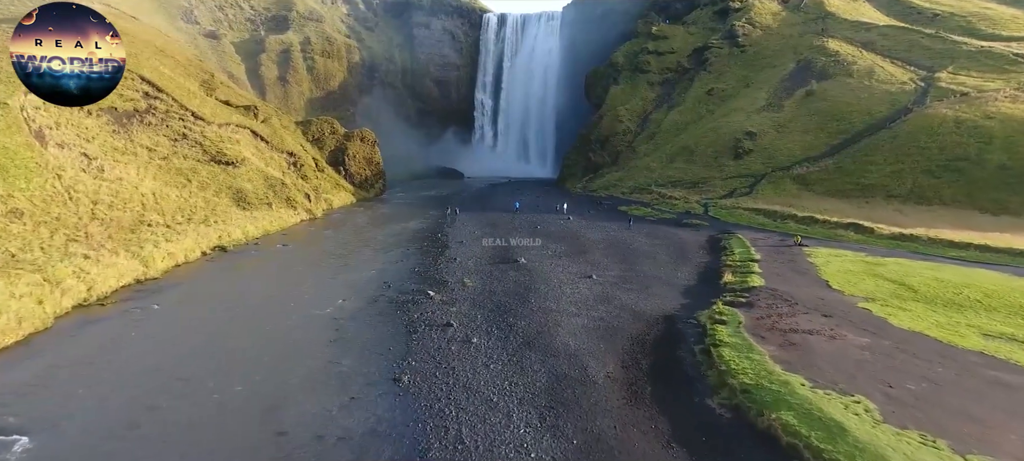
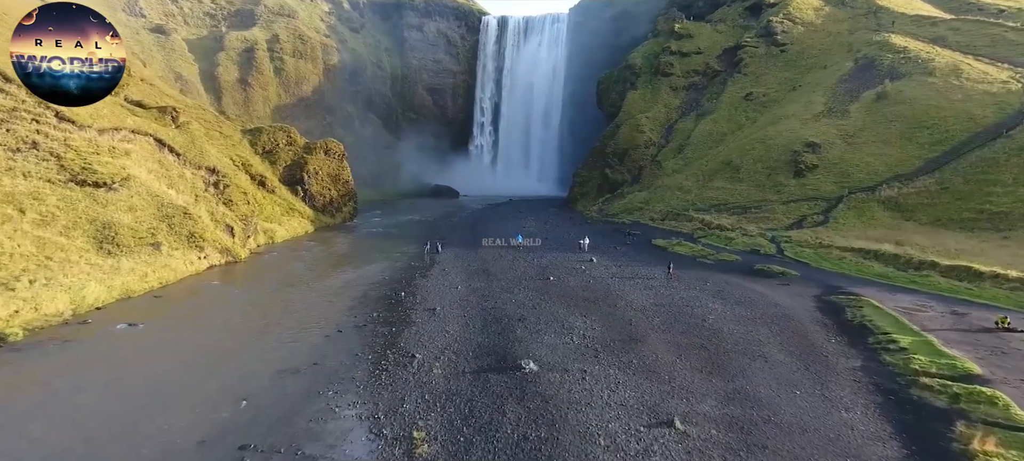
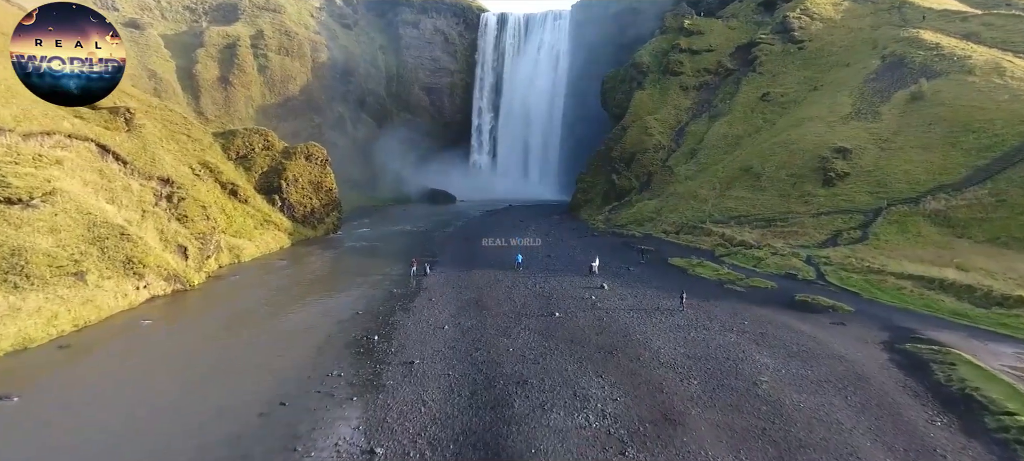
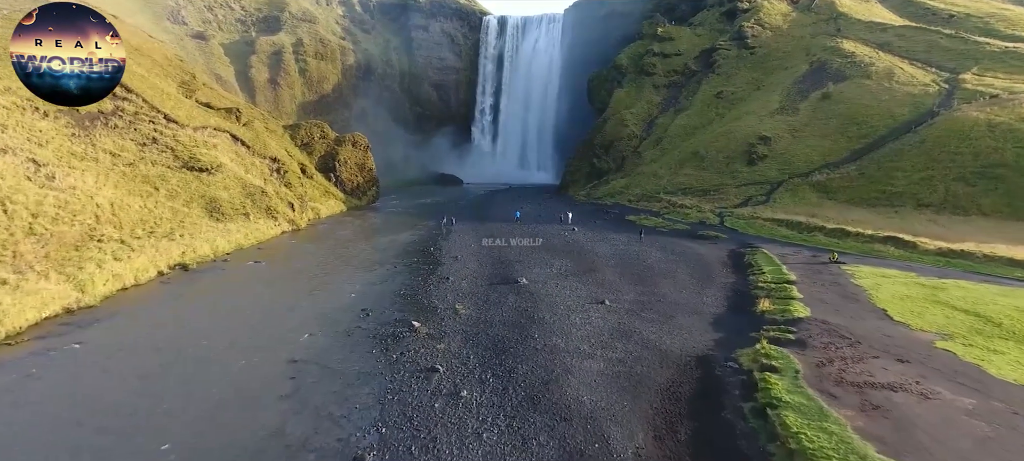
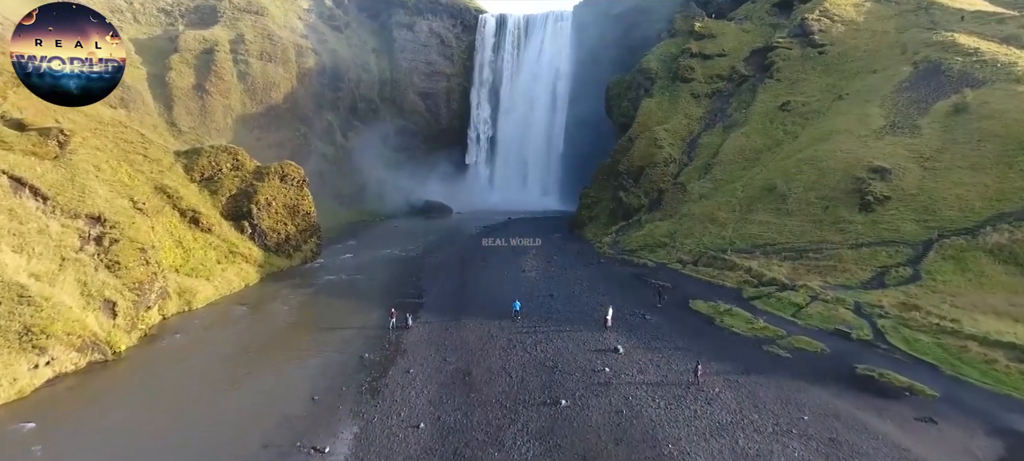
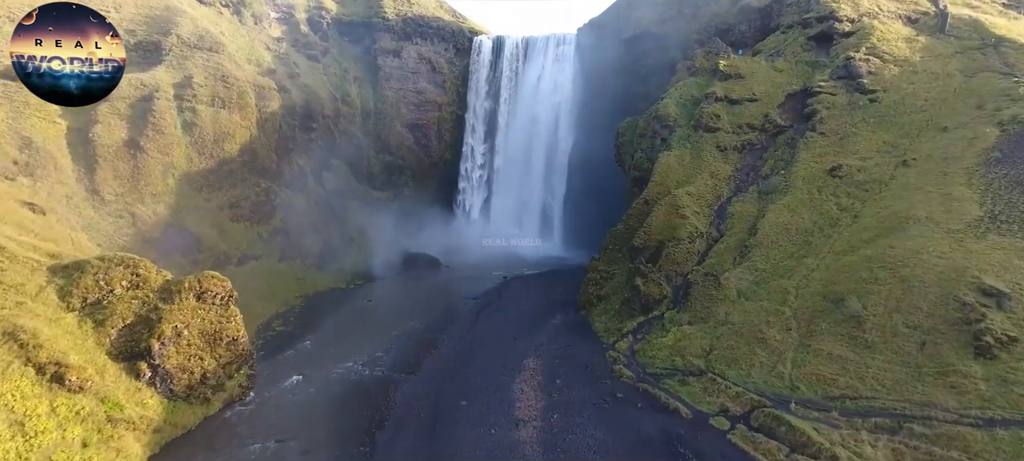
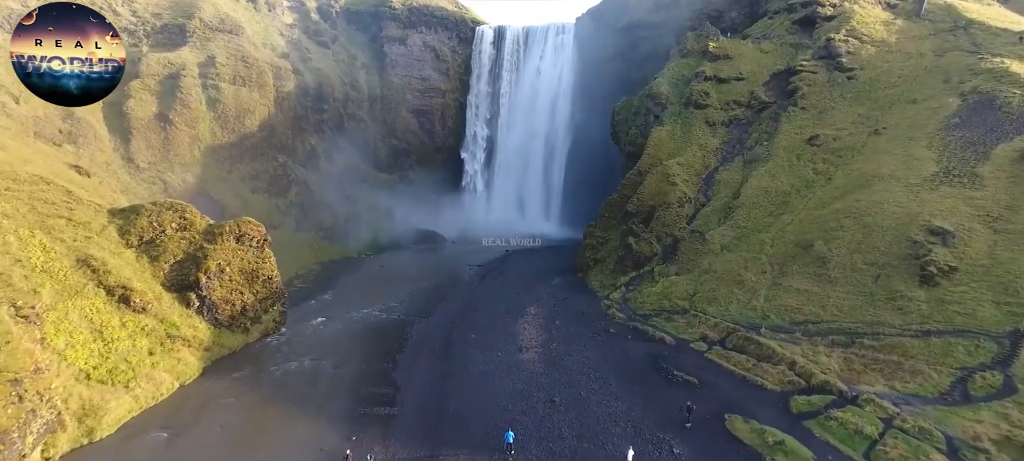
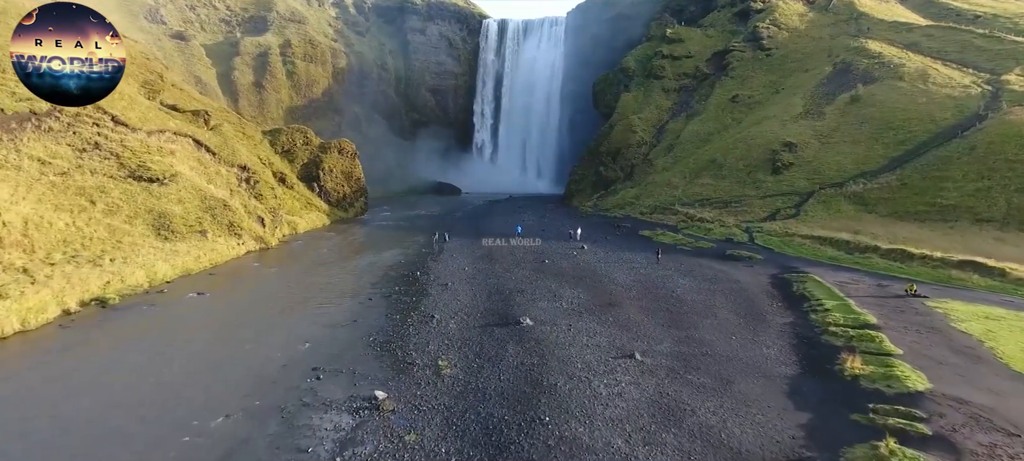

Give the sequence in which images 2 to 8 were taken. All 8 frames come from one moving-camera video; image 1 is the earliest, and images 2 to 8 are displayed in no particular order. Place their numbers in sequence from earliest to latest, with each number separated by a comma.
4, 8, 2, 3, 5, 7, 6
